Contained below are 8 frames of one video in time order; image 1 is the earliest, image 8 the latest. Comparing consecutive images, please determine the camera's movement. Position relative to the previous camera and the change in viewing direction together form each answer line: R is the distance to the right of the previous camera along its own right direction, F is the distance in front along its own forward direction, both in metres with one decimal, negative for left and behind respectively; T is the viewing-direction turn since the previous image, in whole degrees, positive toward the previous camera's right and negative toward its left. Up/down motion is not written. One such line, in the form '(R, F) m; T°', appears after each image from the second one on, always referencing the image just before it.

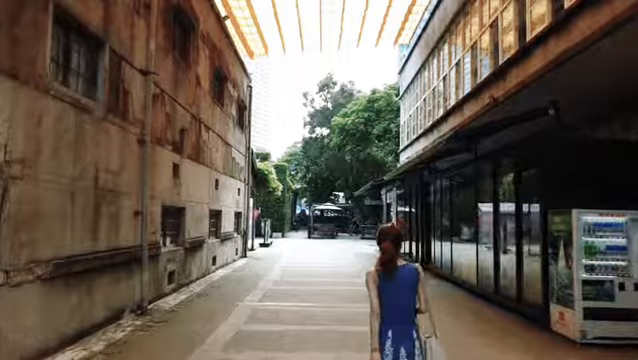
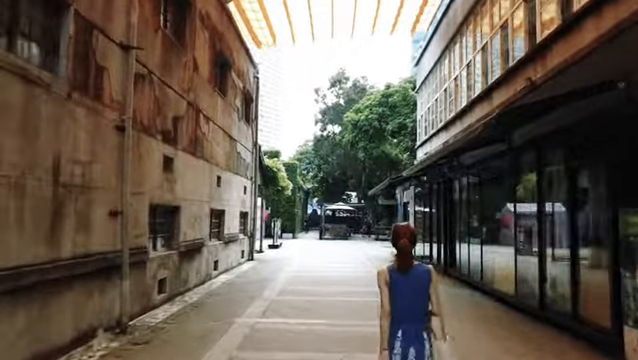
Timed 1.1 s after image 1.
(0.0, +1.5) m; -1°
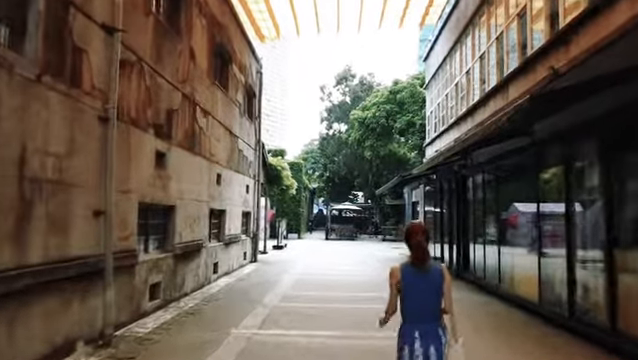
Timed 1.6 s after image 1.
(0.0, +0.8) m; -1°
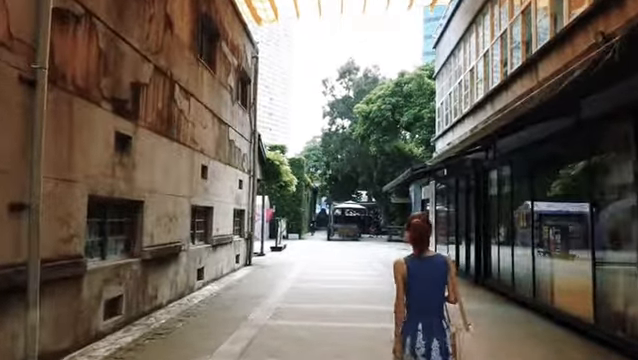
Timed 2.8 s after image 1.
(+0.1, +1.8) m; 0°
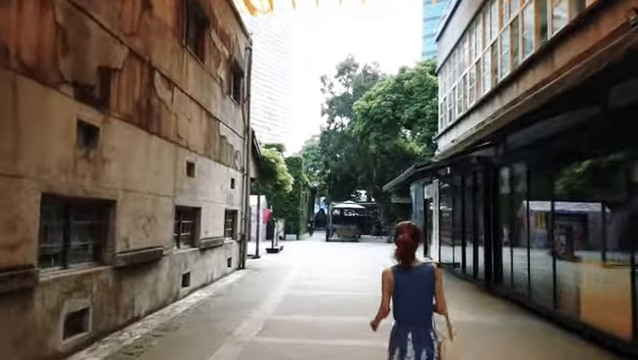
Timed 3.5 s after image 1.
(+0.1, +1.0) m; 0°
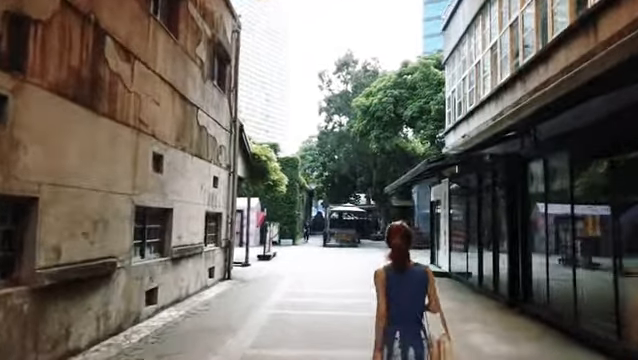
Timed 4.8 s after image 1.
(+0.1, +1.9) m; 0°
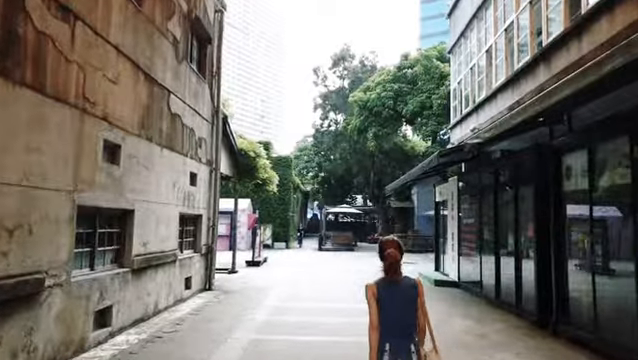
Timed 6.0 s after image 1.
(+0.1, +1.7) m; 0°
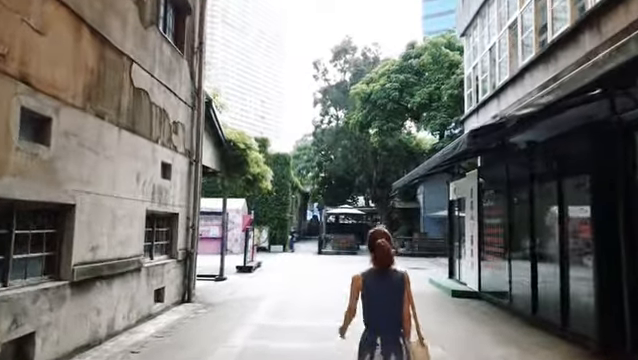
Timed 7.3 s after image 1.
(+0.1, +2.0) m; 0°
